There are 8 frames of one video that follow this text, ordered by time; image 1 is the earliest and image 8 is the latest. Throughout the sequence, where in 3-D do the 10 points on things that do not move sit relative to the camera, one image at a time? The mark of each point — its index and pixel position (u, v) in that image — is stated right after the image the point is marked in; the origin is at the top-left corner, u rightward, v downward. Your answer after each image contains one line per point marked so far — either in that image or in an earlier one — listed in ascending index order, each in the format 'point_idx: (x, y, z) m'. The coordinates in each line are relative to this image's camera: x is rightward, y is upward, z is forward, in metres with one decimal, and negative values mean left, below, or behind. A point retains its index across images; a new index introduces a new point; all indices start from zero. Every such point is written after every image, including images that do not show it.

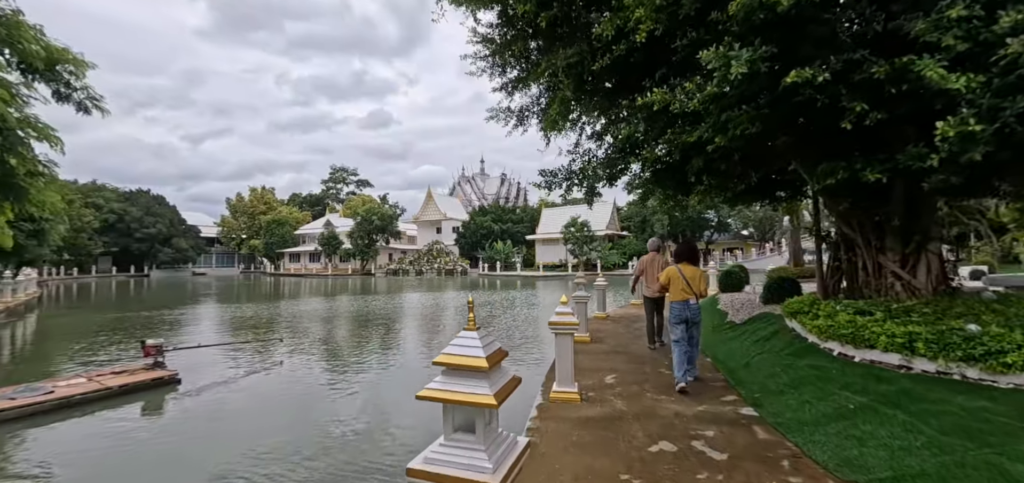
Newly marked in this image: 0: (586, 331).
0: (+1.0, -1.2, +6.2) m
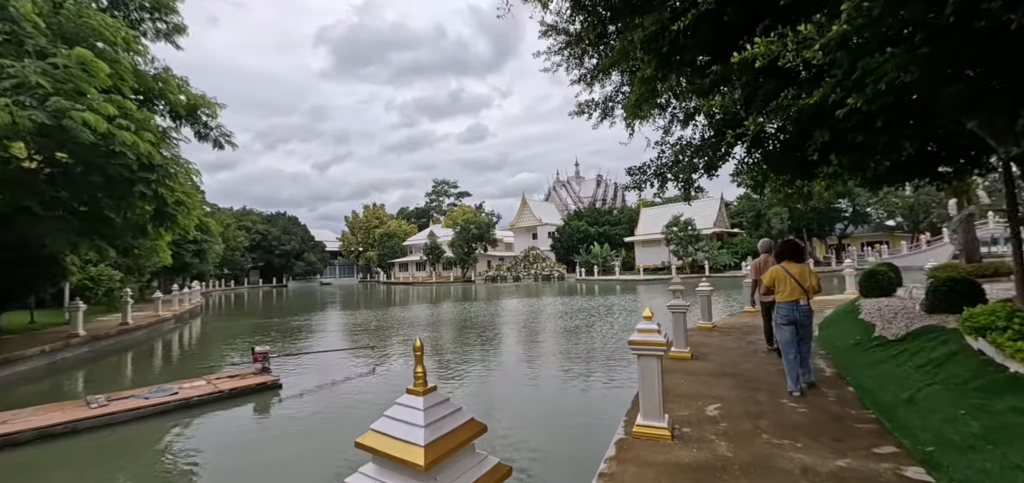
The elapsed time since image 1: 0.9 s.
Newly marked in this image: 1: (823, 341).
0: (+2.0, -1.2, +5.3) m
1: (+3.9, -1.2, +5.8) m
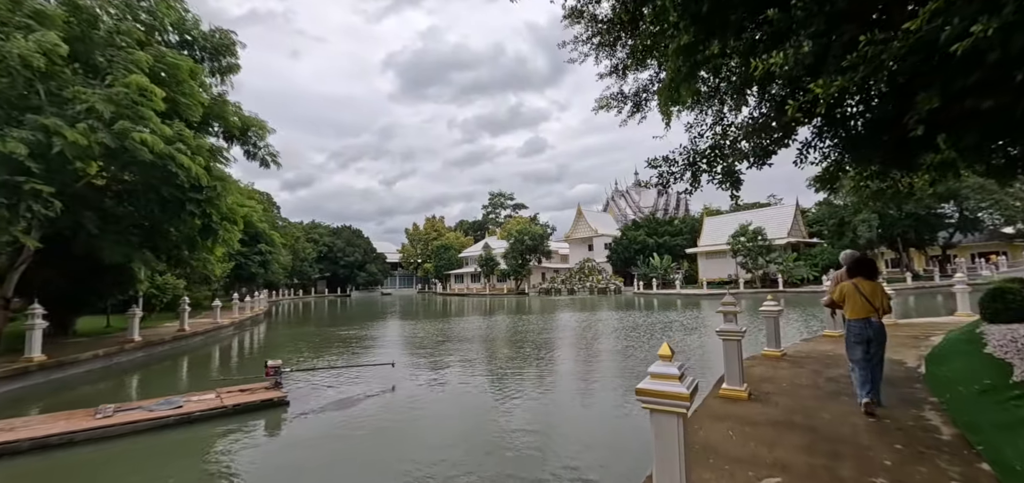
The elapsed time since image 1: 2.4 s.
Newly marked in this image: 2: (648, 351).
0: (+2.1, -1.3, +4.2) m
1: (+4.0, -1.3, +4.5) m
2: (+3.9, -3.0, +12.8) m
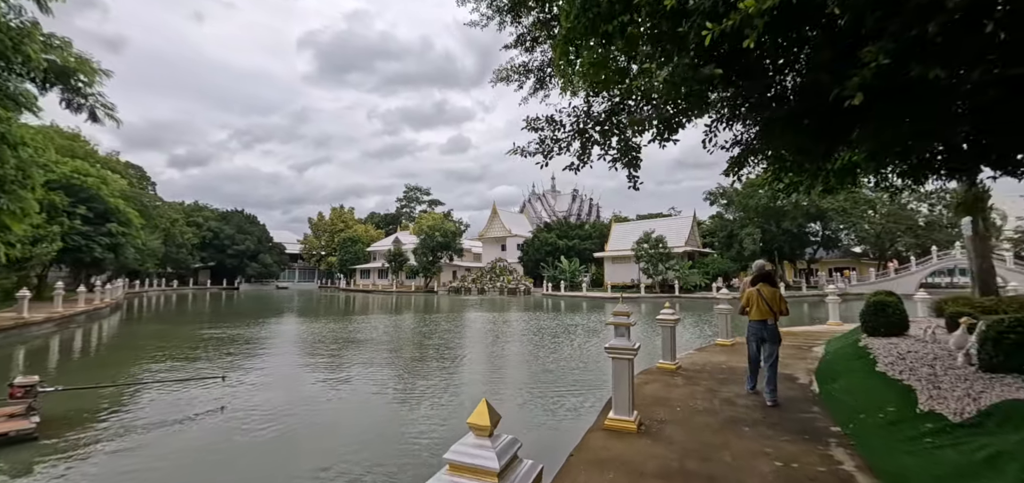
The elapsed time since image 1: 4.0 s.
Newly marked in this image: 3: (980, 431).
0: (+0.9, -1.3, +3.4) m
1: (+2.8, -1.4, +4.0) m
2: (+1.1, -3.0, +12.2) m
3: (+2.9, -1.2, +2.9) m
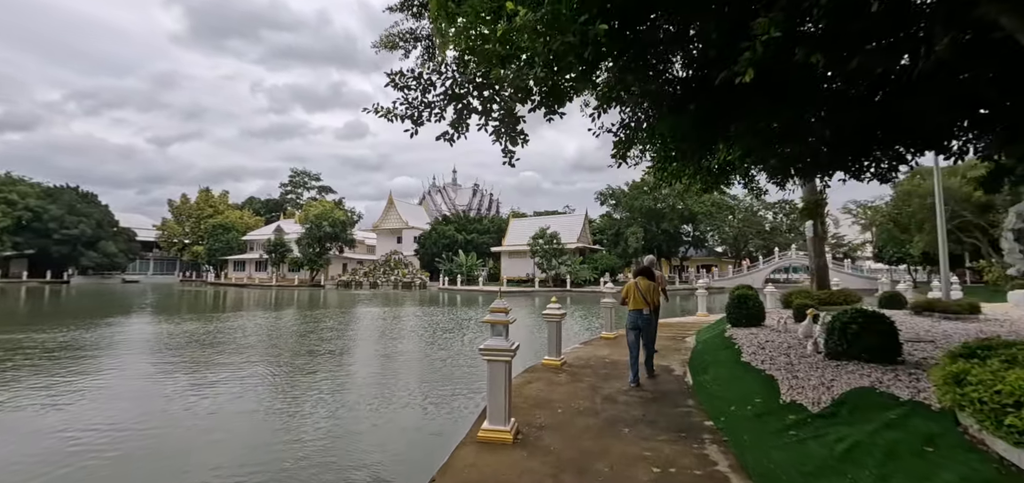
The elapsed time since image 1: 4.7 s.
0: (0.0, -1.2, +3.1) m
1: (+1.7, -1.3, +4.1) m
2: (-1.8, -2.8, +11.7) m
3: (+2.1, -1.1, +2.9) m
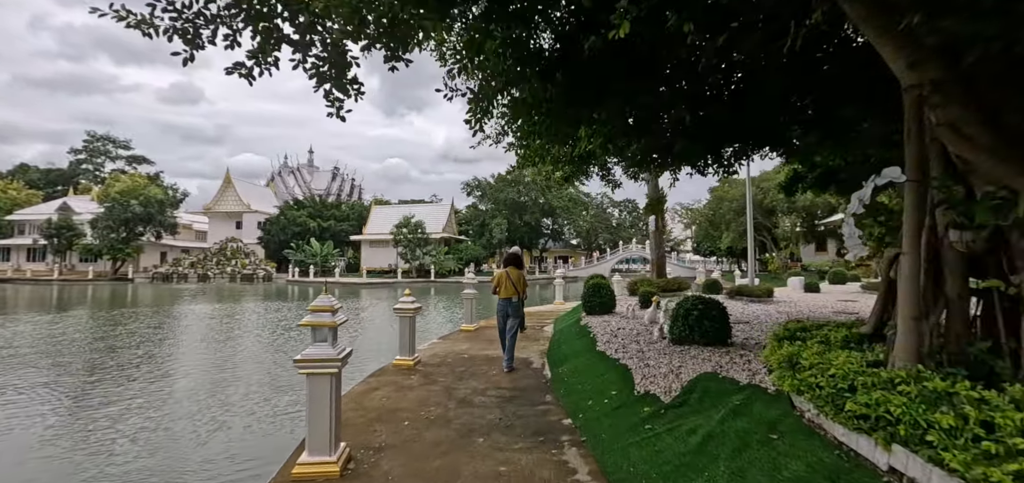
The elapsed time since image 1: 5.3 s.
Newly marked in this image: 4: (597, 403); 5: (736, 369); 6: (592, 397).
0: (-0.9, -1.1, +2.5) m
1: (+0.4, -1.2, +3.9) m
2: (-5.1, -2.4, +10.3) m
3: (+1.1, -1.1, +2.9) m
4: (+0.6, -1.2, +3.4) m
5: (+1.6, -0.9, +3.4) m
6: (+0.6, -1.2, +3.5) m
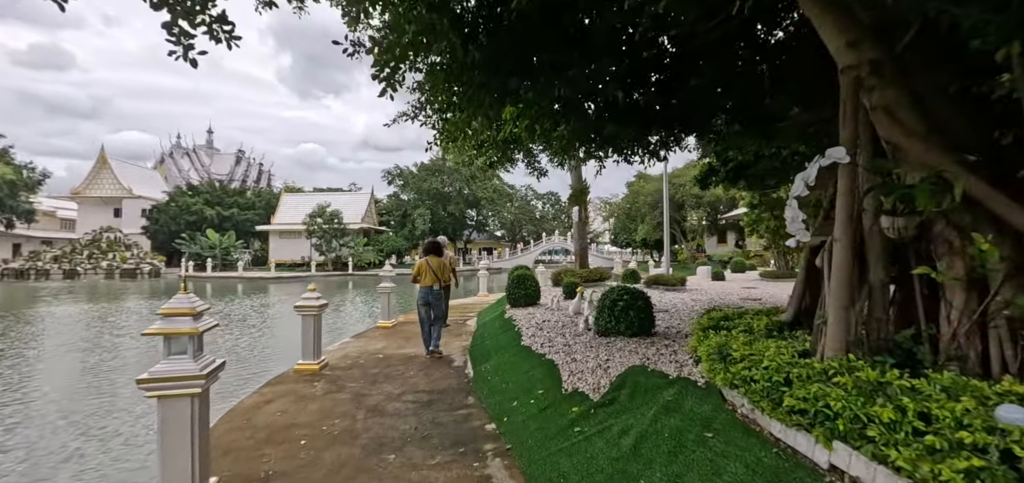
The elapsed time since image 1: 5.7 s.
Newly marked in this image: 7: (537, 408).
0: (-1.3, -1.0, +2.0) m
1: (-0.2, -1.2, +3.6) m
2: (-6.7, -2.2, +9.1) m
3: (+0.6, -1.0, +2.7) m
4: (+0.1, -1.1, +3.1) m
5: (+1.1, -0.8, +3.3) m
6: (0.0, -1.1, +3.3) m
7: (+0.2, -1.1, +3.0) m
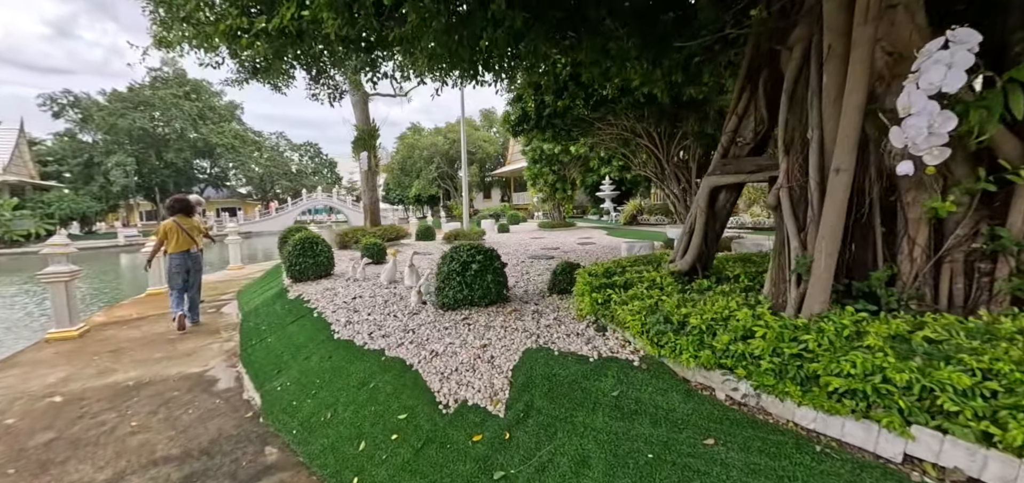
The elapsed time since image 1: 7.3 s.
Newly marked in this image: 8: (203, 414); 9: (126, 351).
0: (-1.2, -0.9, +0.2) m
1: (-1.0, -0.9, +2.2) m
2: (-9.3, -2.0, +3.9) m
3: (+0.1, -0.7, +1.8) m
4: (-0.5, -0.8, +1.9) m
5: (+0.2, -0.5, +2.5) m
6: (-0.6, -0.8, +2.0) m
7: (-0.4, -0.8, +1.8) m
8: (-1.6, -0.9, +2.4) m
9: (-2.8, -0.8, +3.4) m
